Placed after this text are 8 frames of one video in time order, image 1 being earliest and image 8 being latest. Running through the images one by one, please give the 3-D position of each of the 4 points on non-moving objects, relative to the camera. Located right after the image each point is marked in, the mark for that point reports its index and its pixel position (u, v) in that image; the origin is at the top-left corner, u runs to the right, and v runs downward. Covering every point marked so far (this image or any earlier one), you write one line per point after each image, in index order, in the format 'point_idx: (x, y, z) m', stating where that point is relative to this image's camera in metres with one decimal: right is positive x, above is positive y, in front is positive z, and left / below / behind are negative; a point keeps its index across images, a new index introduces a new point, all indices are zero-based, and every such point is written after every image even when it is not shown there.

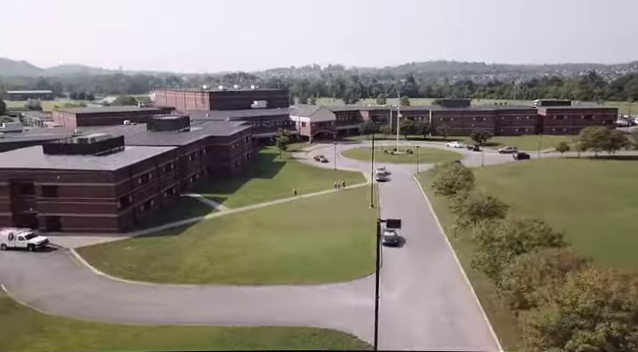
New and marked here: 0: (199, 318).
0: (-4.7, -5.5, +17.3) m
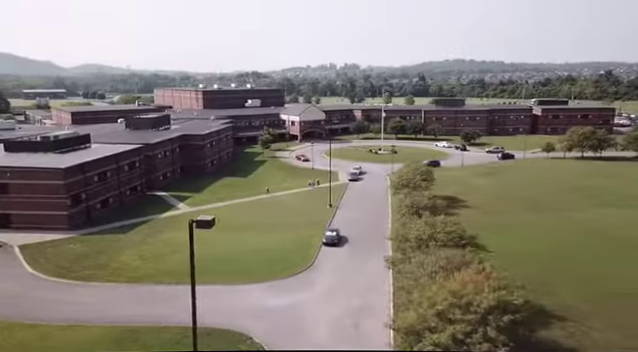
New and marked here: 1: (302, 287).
0: (-8.2, -5.4, +17.3) m
1: (-0.7, -4.8, +19.6) m
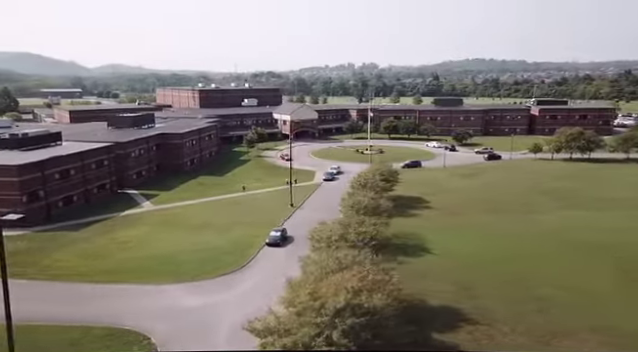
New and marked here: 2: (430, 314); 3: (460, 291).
0: (-11.6, -5.3, +17.4) m
1: (-4.1, -4.8, +19.5) m
2: (+4.2, -5.2, +17.1) m
3: (+6.0, -4.9, +19.2) m
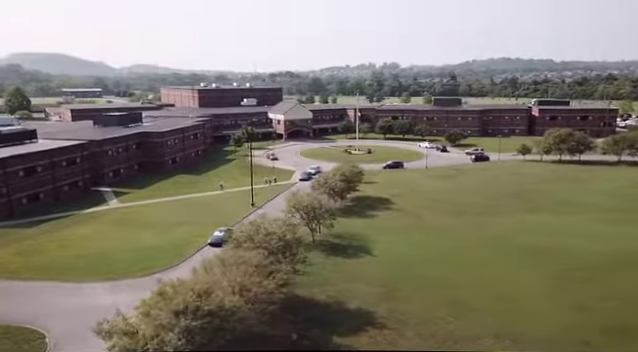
0: (-15.1, -5.2, +17.6) m
1: (-7.4, -4.8, +19.5) m
2: (+0.8, -5.2, +16.8) m
3: (+2.7, -4.9, +18.9) m
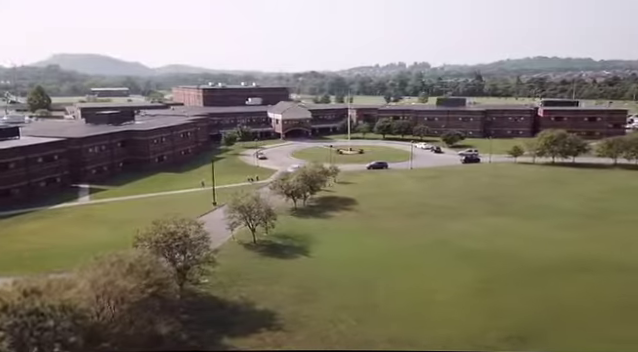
0: (-18.7, -5.0, +18.3) m
1: (-11.0, -4.7, +19.7) m
2: (-2.9, -5.2, +16.6) m
3: (-0.9, -5.0, +18.6) m
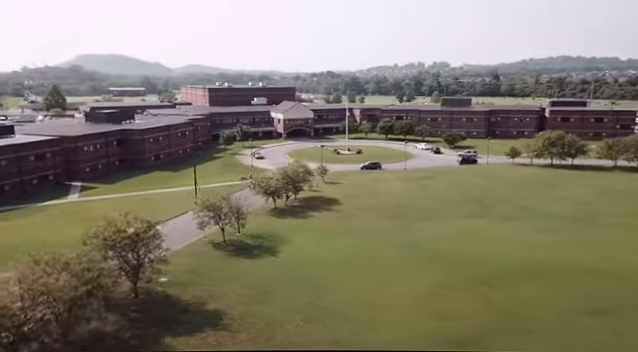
0: (-20.6, -4.9, +18.9) m
1: (-12.8, -4.6, +20.0) m
2: (-4.8, -5.2, +16.7) m
3: (-2.8, -5.0, +18.6) m
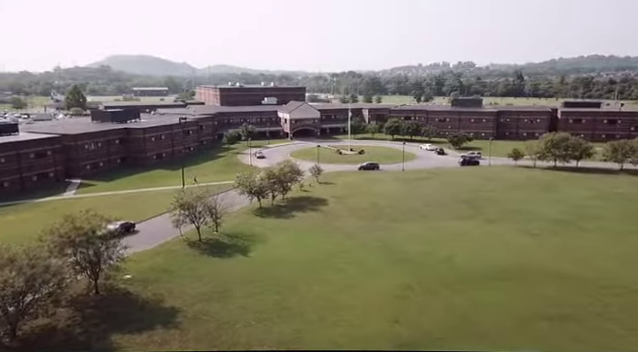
0: (-22.2, -4.7, +19.8) m
1: (-14.4, -4.5, +20.6) m
2: (-6.6, -5.2, +16.9) m
3: (-4.5, -4.9, +18.7) m
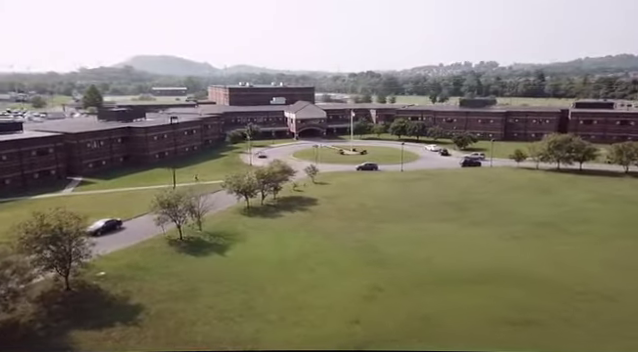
0: (-23.5, -4.5, +20.6) m
1: (-15.7, -4.3, +21.1) m
2: (-8.1, -5.1, +17.1) m
3: (-5.9, -4.9, +18.9) m
